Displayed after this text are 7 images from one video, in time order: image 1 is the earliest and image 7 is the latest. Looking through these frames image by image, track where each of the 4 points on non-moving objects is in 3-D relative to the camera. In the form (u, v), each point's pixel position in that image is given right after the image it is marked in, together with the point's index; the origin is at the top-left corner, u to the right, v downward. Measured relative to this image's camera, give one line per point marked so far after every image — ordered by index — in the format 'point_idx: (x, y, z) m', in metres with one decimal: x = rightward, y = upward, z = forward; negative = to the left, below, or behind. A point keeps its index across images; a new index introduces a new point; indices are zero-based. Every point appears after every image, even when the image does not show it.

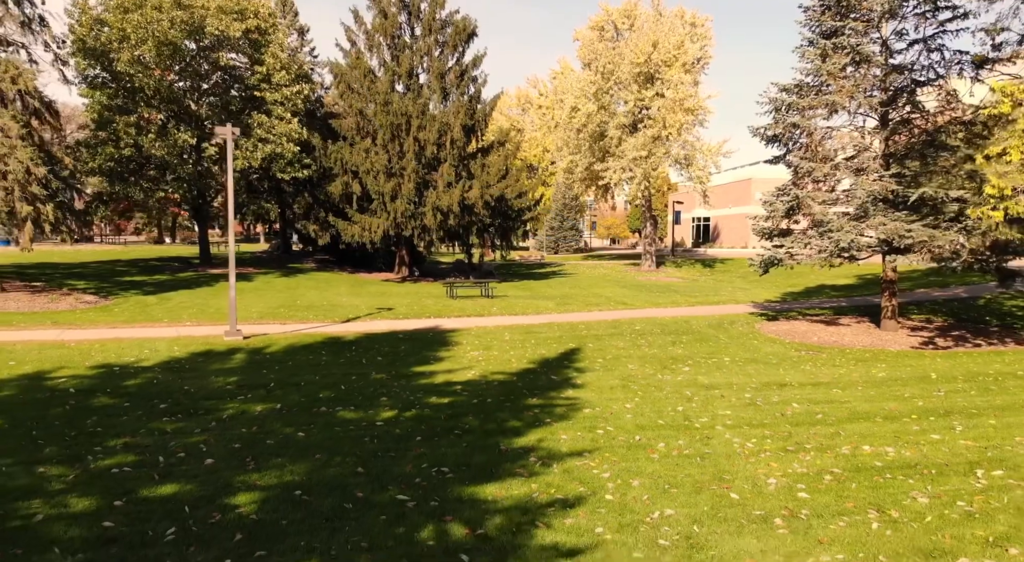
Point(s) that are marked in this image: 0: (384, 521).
0: (-1.0, -1.9, +5.4) m
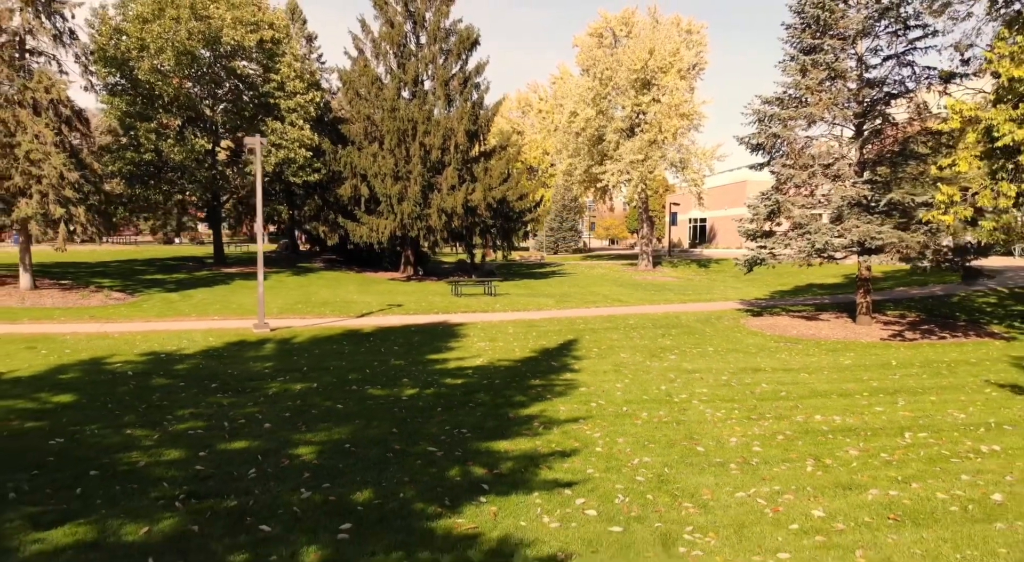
0: (-0.9, -1.8, +6.7) m
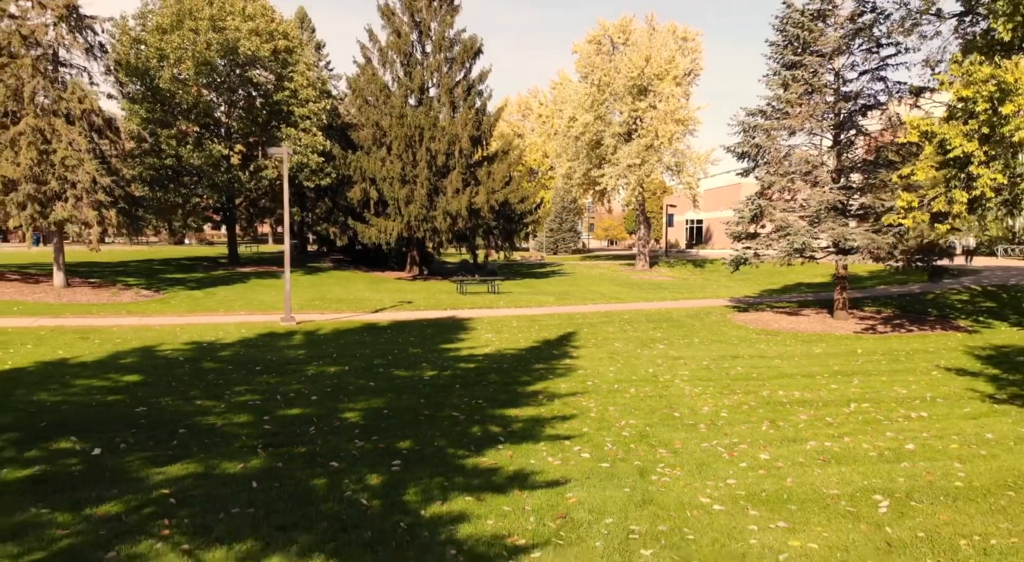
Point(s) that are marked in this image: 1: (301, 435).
0: (-0.8, -1.8, +8.3) m
1: (-2.5, -1.8, +7.9) m
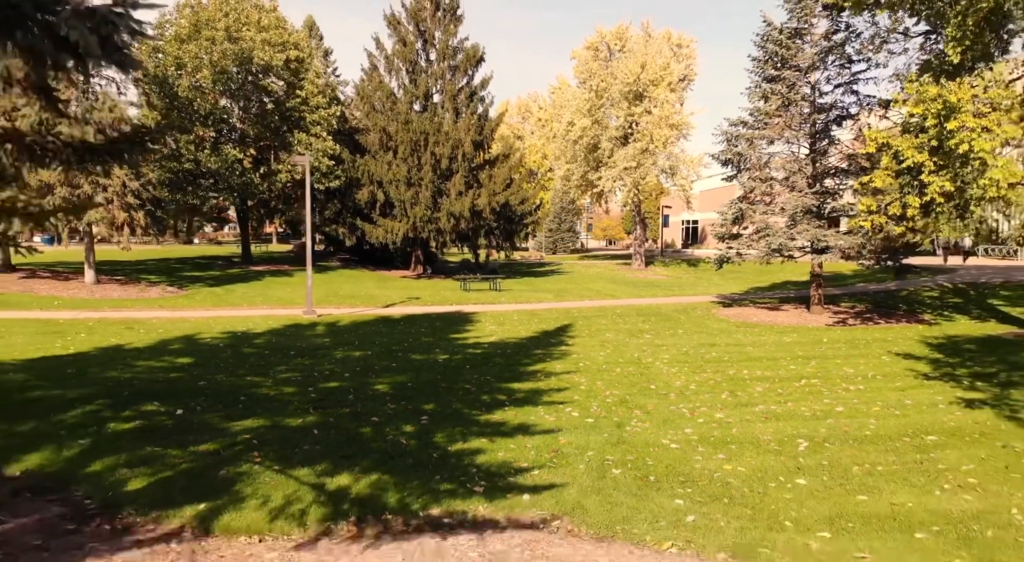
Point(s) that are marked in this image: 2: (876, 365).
0: (-0.8, -1.7, +10.0) m
1: (-2.4, -1.7, +9.6) m
2: (+7.1, -1.6, +12.9) m
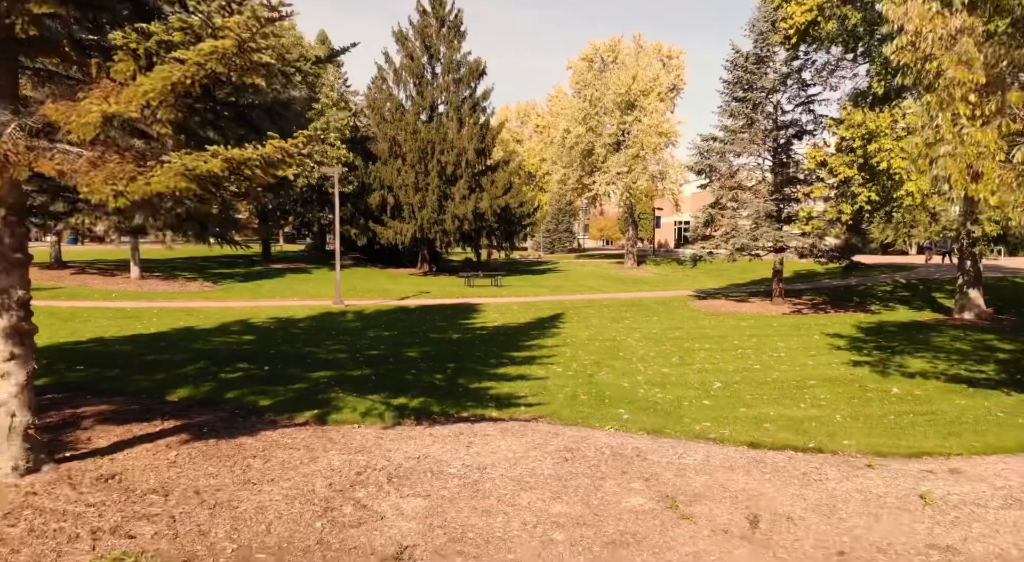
0: (-0.7, -1.5, +13.1) m
1: (-2.4, -1.5, +12.7) m
2: (+7.1, -1.5, +16.1) m
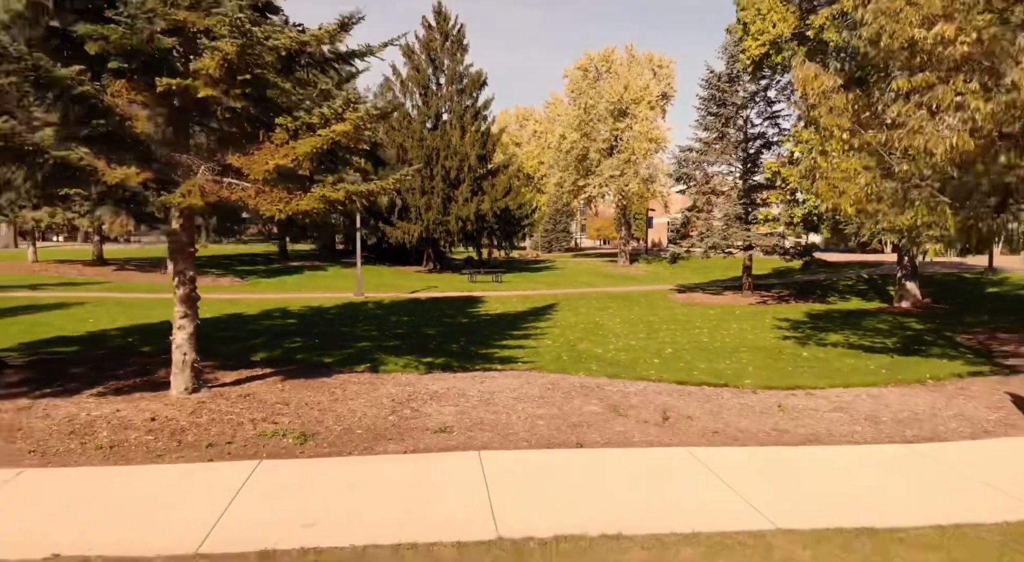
0: (-0.7, -1.3, +16.3) m
1: (-2.4, -1.3, +15.9) m
2: (+7.1, -1.2, +19.3) m
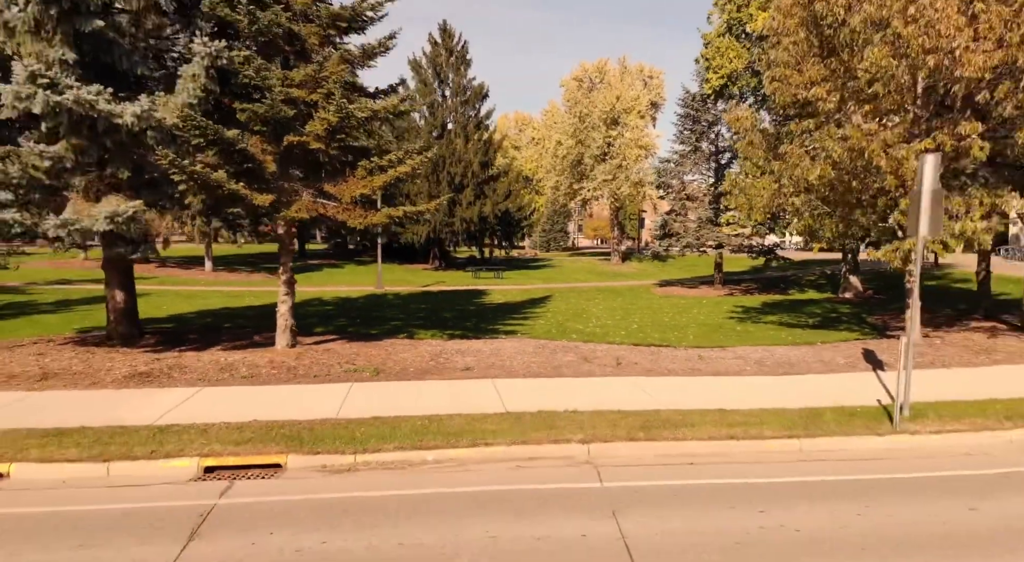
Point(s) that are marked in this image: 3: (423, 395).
0: (-0.7, -1.0, +20.3) m
1: (-2.4, -1.1, +19.9) m
2: (+7.1, -1.0, +23.3) m
3: (-1.4, -1.8, +10.8) m
